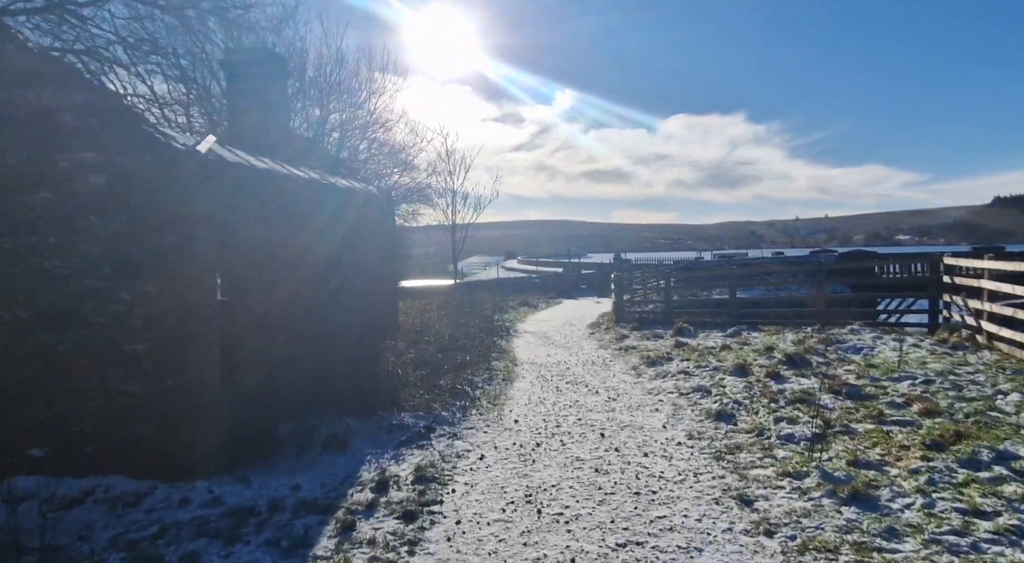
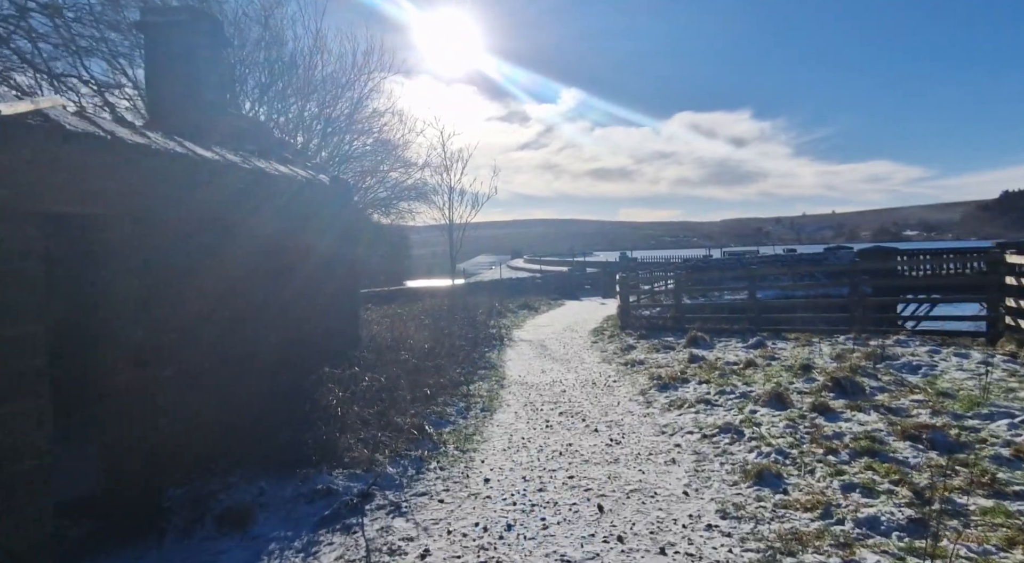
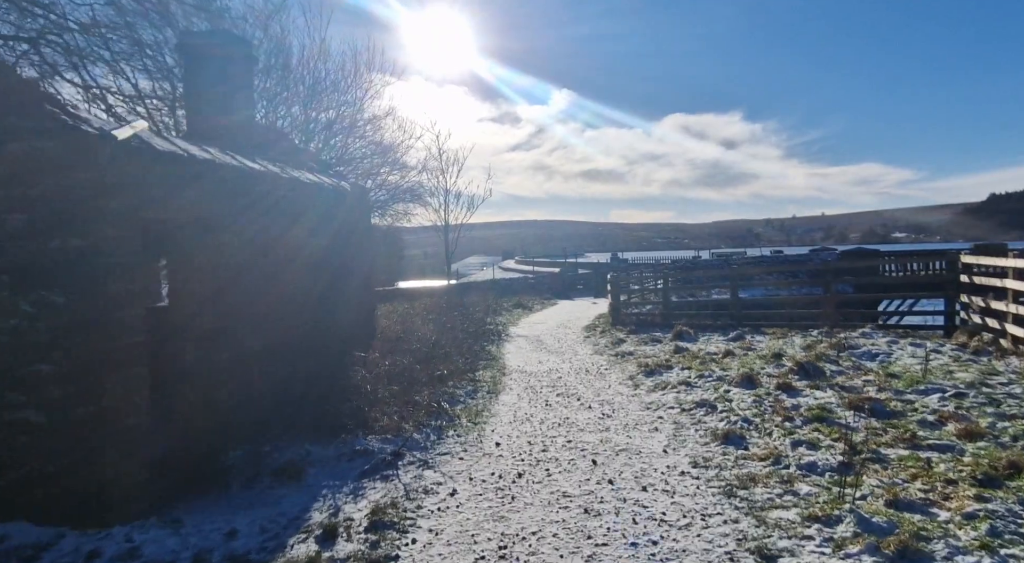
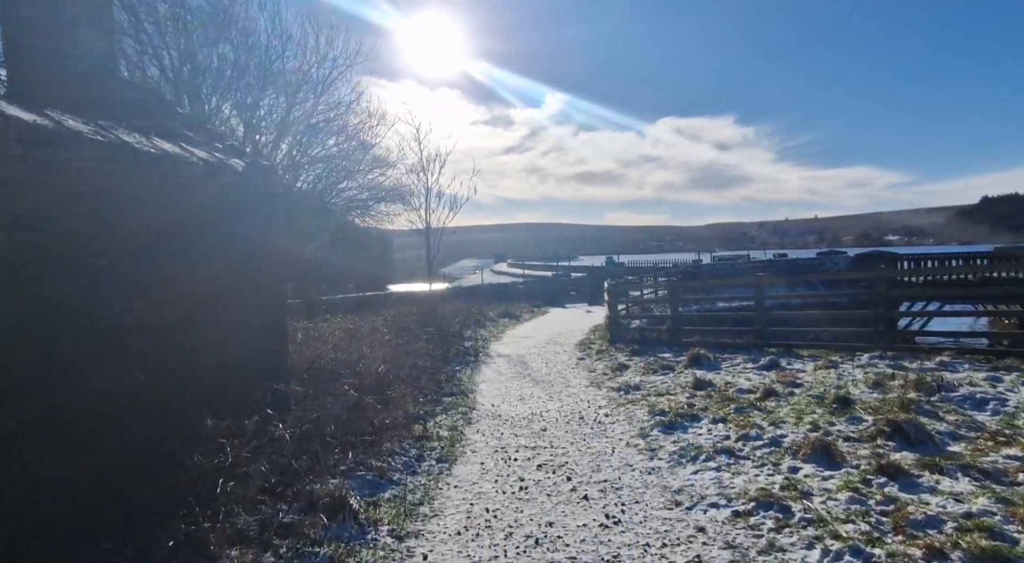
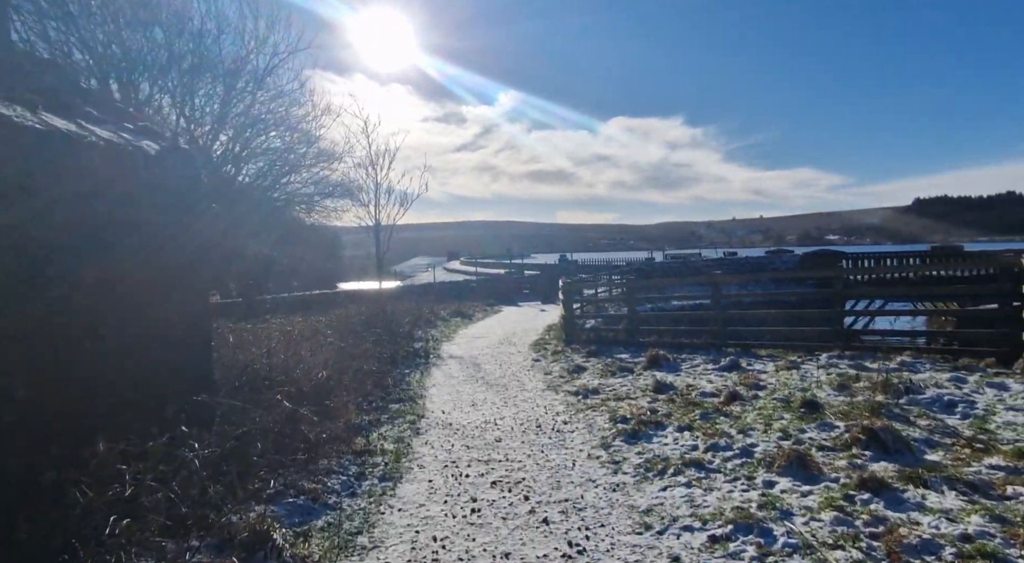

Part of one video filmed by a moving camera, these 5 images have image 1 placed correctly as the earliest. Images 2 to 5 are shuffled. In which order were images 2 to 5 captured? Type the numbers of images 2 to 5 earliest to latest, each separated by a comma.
3, 2, 4, 5
